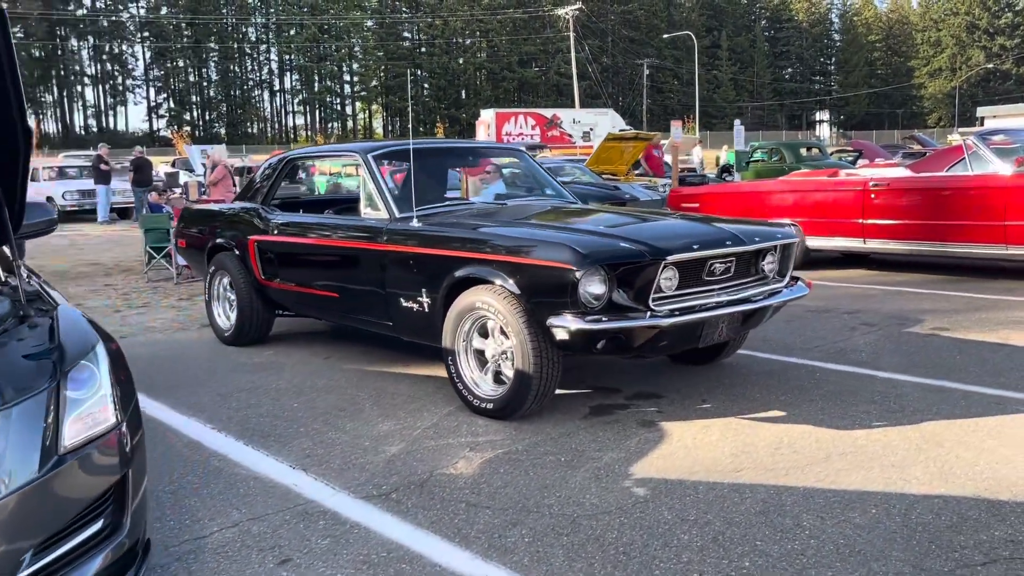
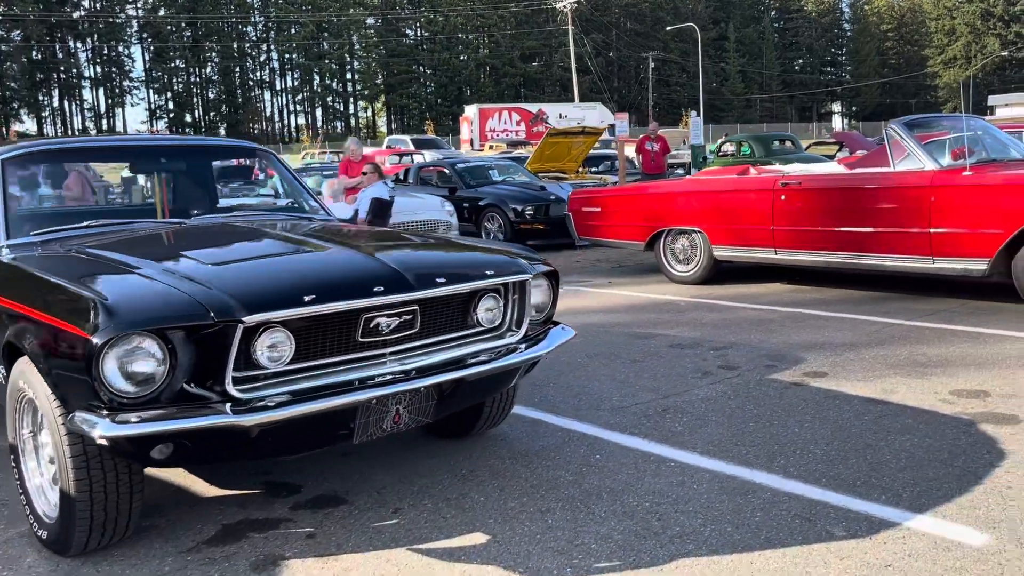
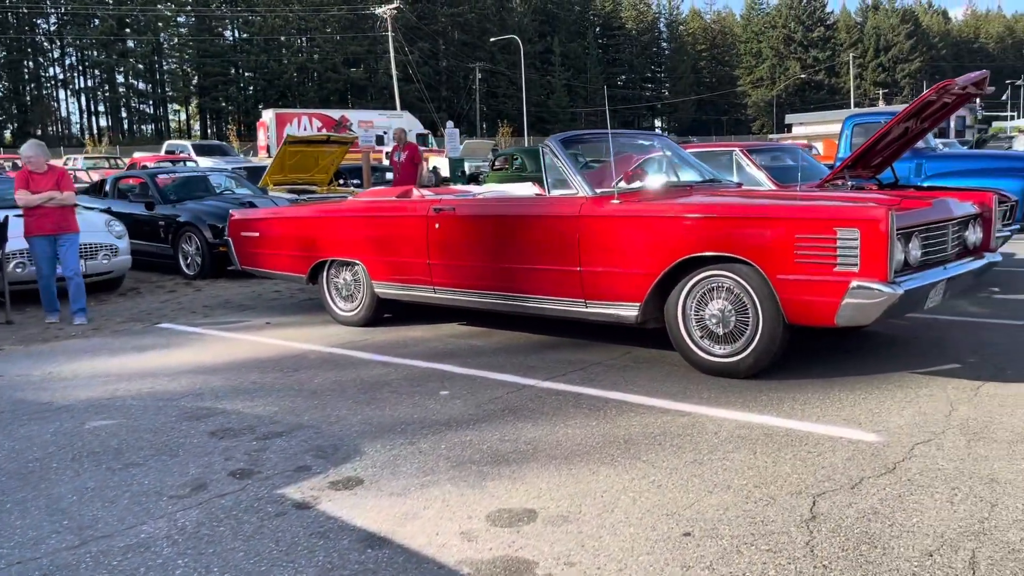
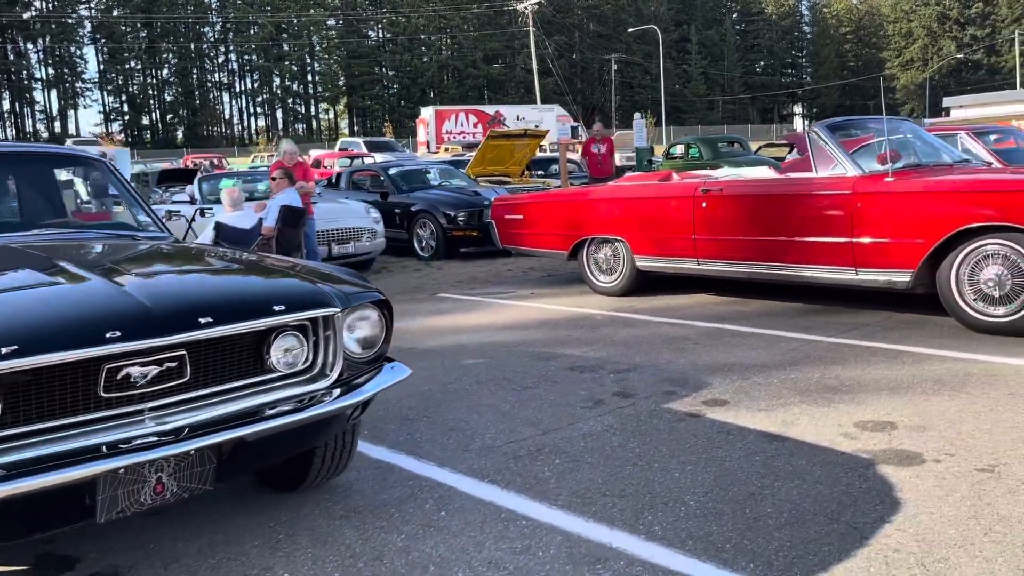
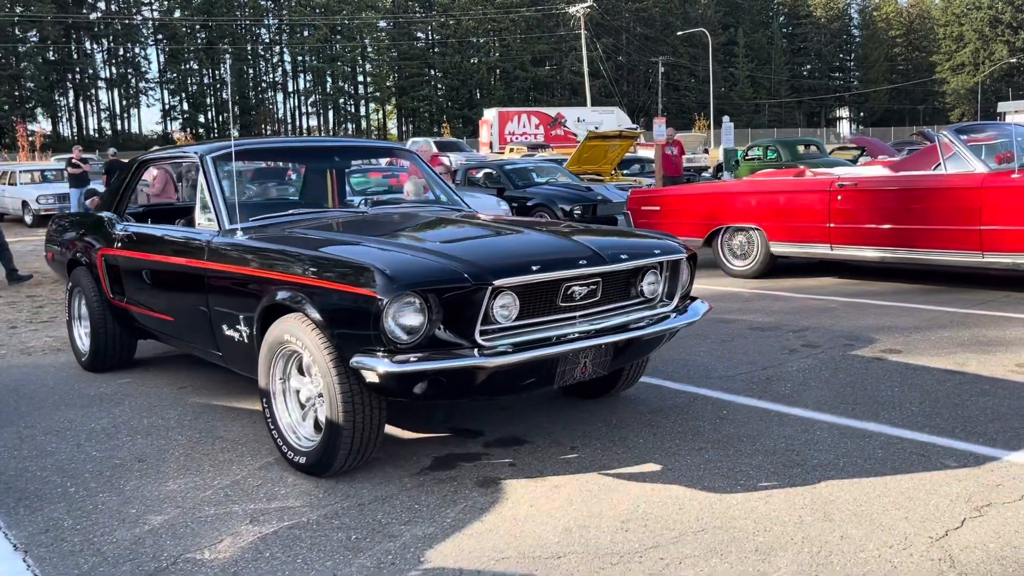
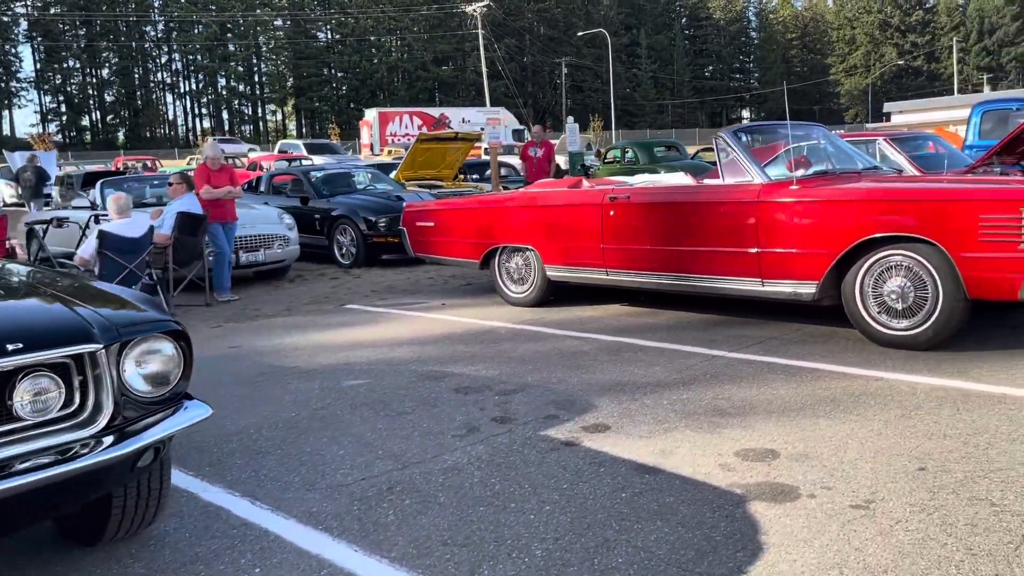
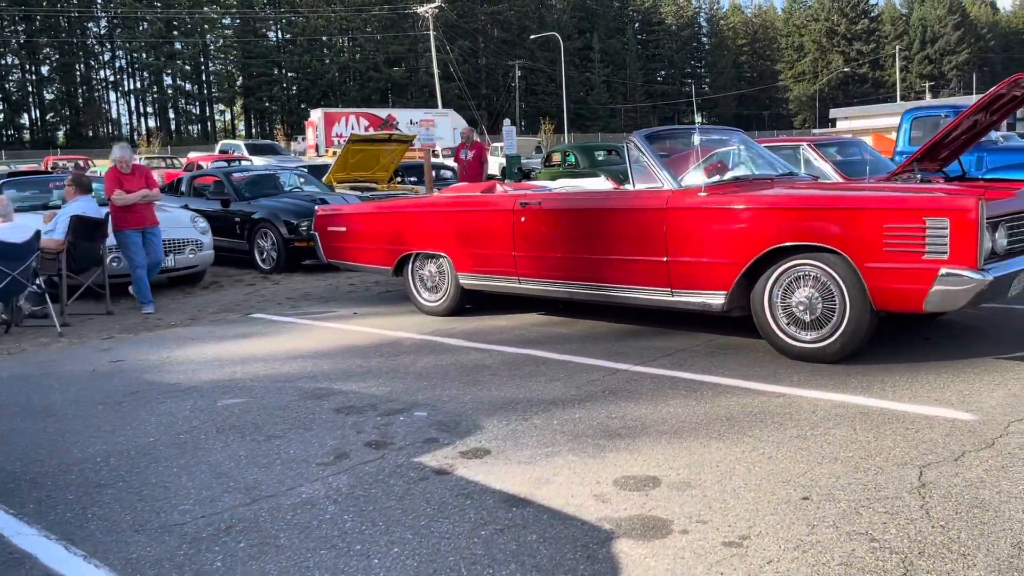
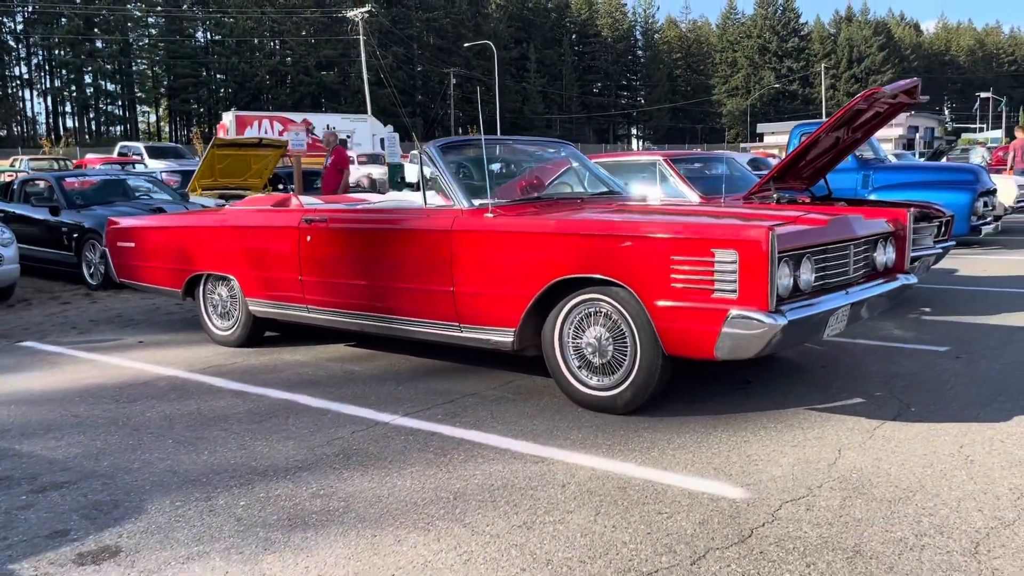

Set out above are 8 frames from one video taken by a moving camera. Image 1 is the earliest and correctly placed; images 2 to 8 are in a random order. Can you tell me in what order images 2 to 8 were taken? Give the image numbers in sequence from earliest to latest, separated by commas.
5, 2, 4, 6, 7, 3, 8
